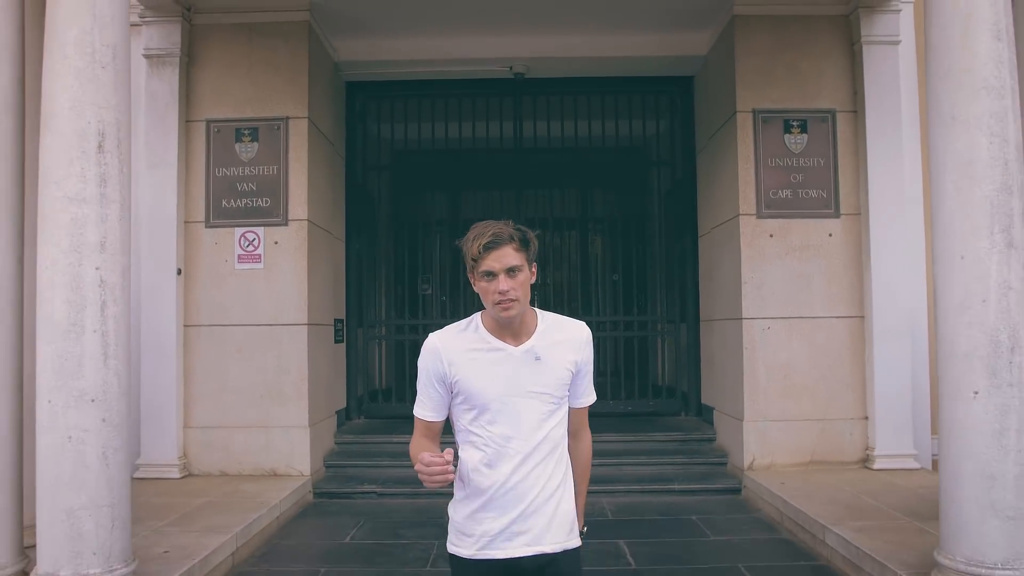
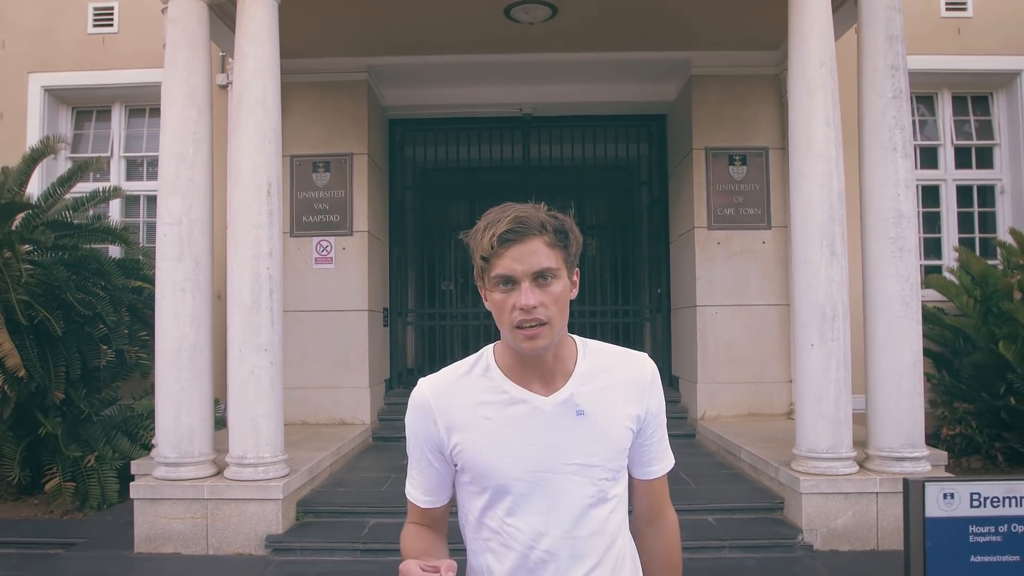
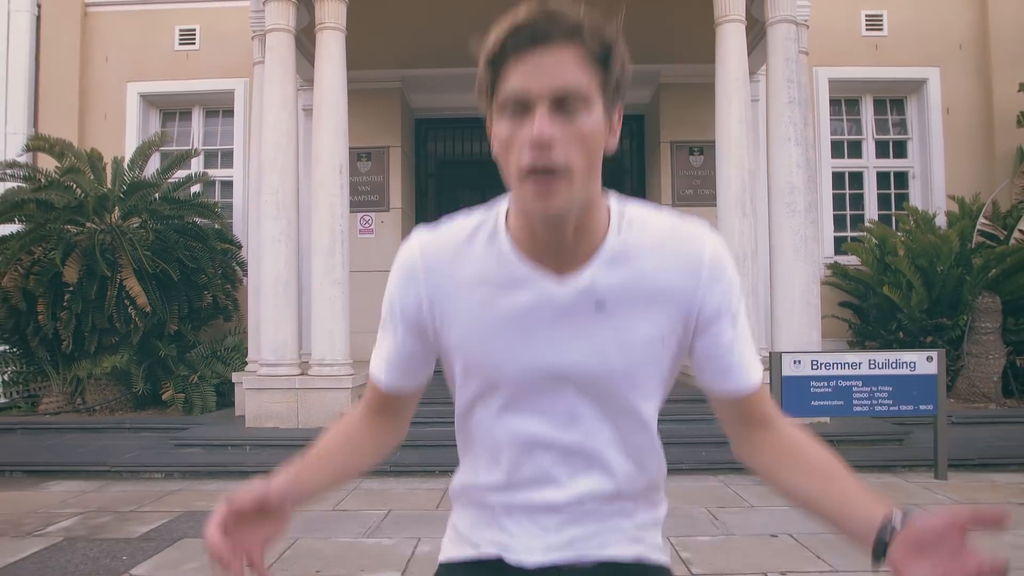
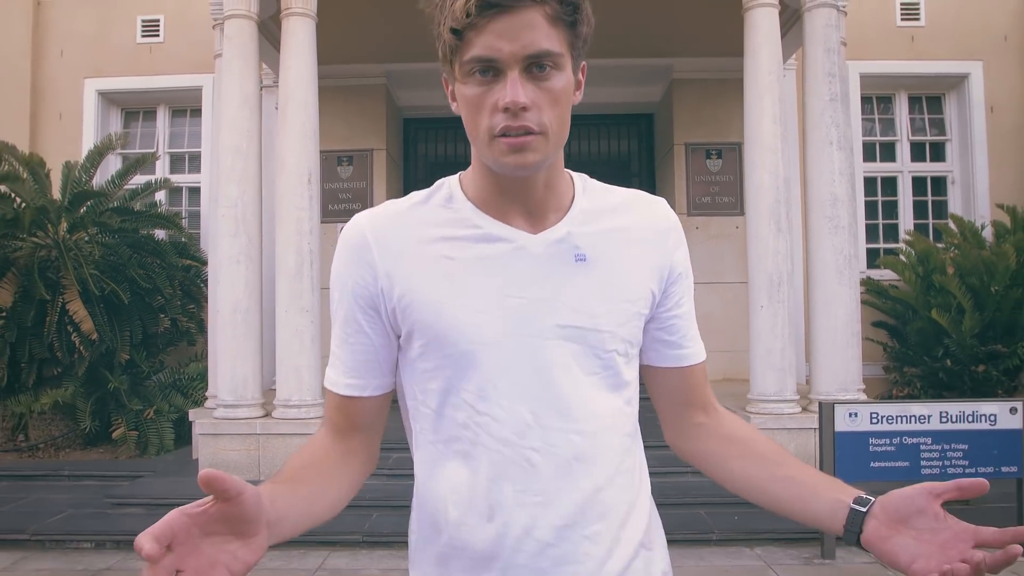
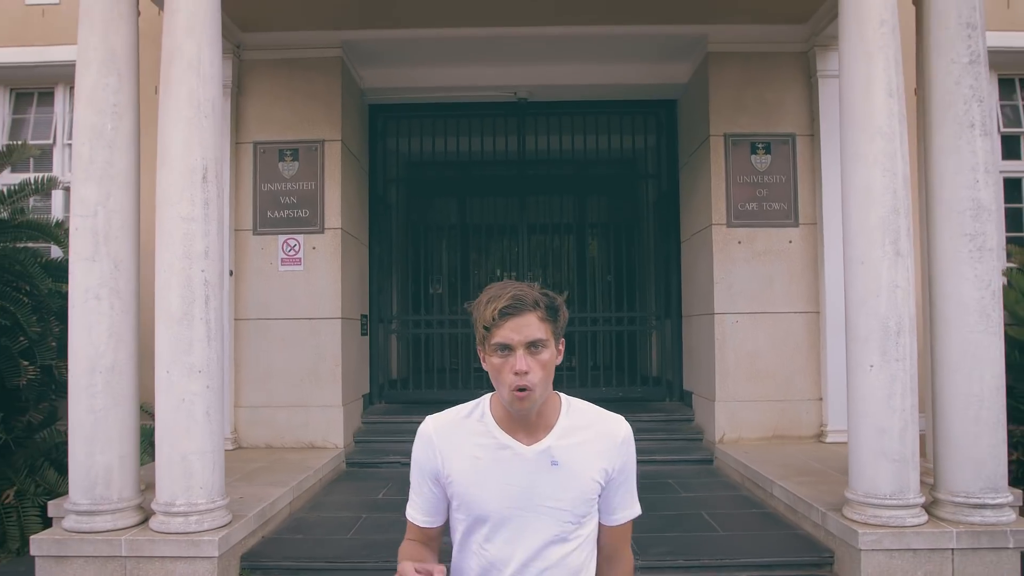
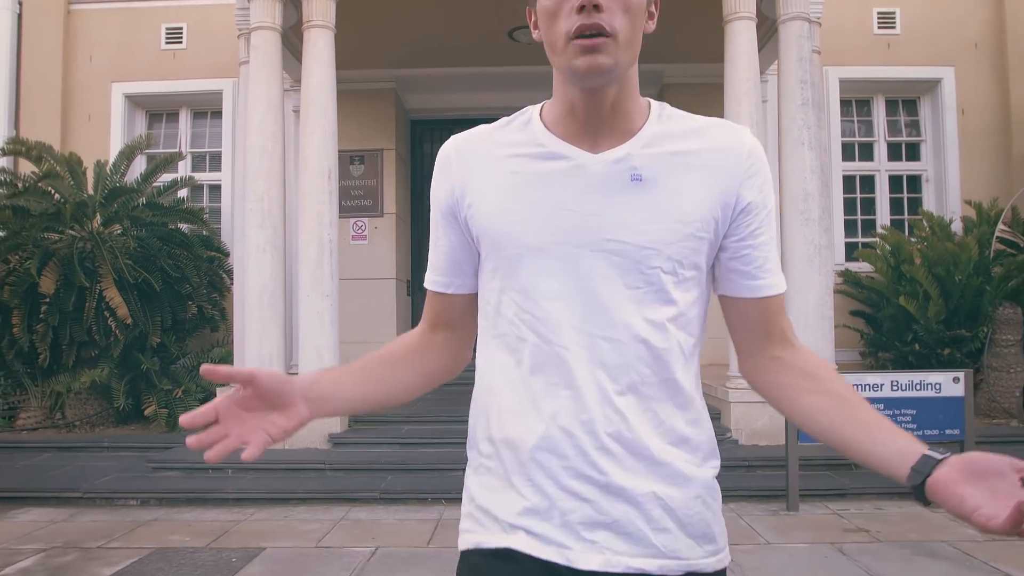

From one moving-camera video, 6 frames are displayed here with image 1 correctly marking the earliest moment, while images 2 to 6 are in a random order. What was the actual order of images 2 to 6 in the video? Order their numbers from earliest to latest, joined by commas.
5, 2, 4, 6, 3
